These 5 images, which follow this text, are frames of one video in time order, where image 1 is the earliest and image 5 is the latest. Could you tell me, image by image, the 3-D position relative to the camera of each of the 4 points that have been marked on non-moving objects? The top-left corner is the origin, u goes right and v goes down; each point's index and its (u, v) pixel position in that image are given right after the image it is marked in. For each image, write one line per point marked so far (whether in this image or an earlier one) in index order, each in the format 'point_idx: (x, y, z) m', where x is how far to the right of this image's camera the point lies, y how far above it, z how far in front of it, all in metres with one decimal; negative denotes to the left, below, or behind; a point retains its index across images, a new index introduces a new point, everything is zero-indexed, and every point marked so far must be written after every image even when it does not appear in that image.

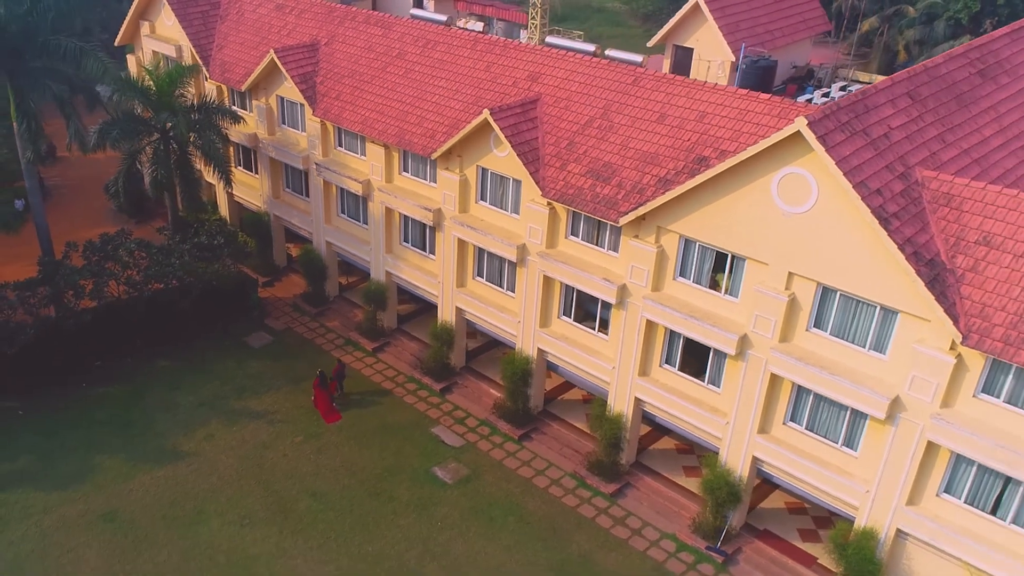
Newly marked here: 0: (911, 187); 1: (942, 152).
0: (+7.6, +1.9, +17.0) m
1: (+8.8, +2.7, +18.2) m
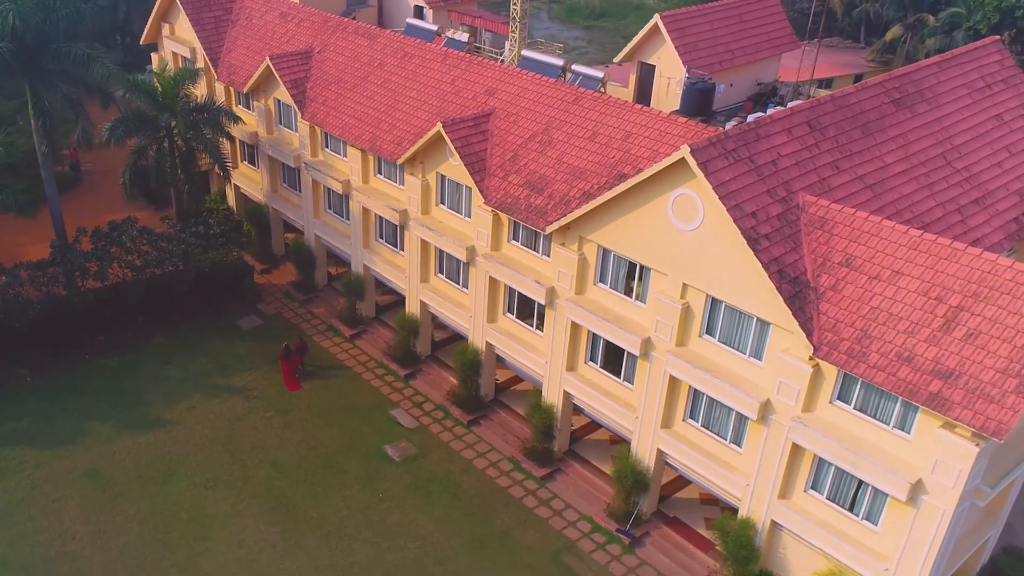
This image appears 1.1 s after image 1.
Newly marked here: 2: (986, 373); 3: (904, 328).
0: (+5.8, +1.6, +18.8) m
1: (+7.1, +2.4, +19.9) m
2: (+8.2, -1.5, +15.7) m
3: (+7.3, -0.7, +16.8) m
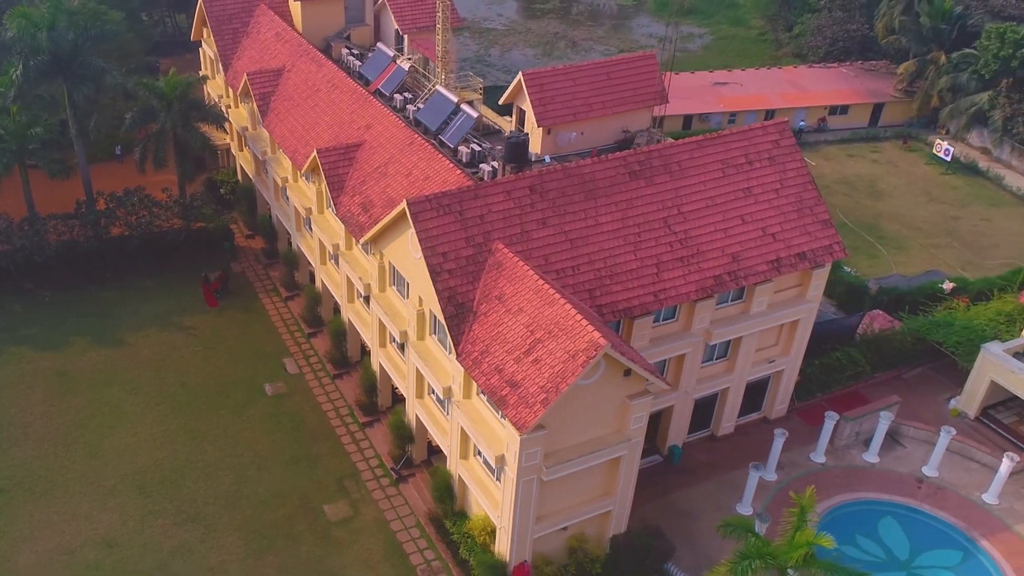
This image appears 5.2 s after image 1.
0: (-0.9, +1.0, +26.0) m
1: (+0.7, +1.6, +26.8) m
2: (+0.5, -2.5, +22.6) m
3: (-0.1, -1.6, +23.8) m
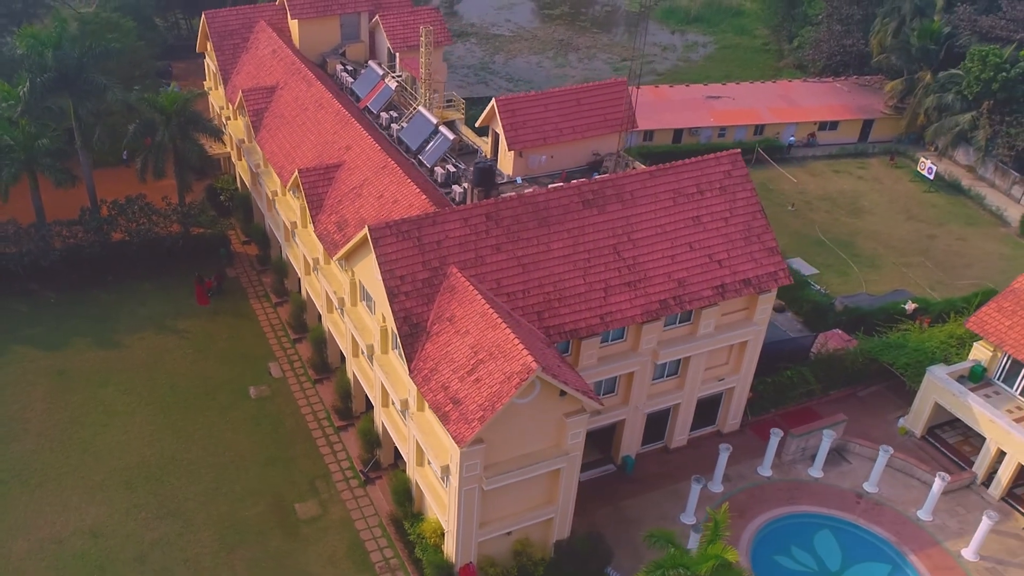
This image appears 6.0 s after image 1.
0: (-2.3, +0.3, +28.0) m
1: (-0.7, +1.0, +28.7) m
2: (-1.1, -3.2, +24.6) m
3: (-1.7, -2.3, +25.8) m
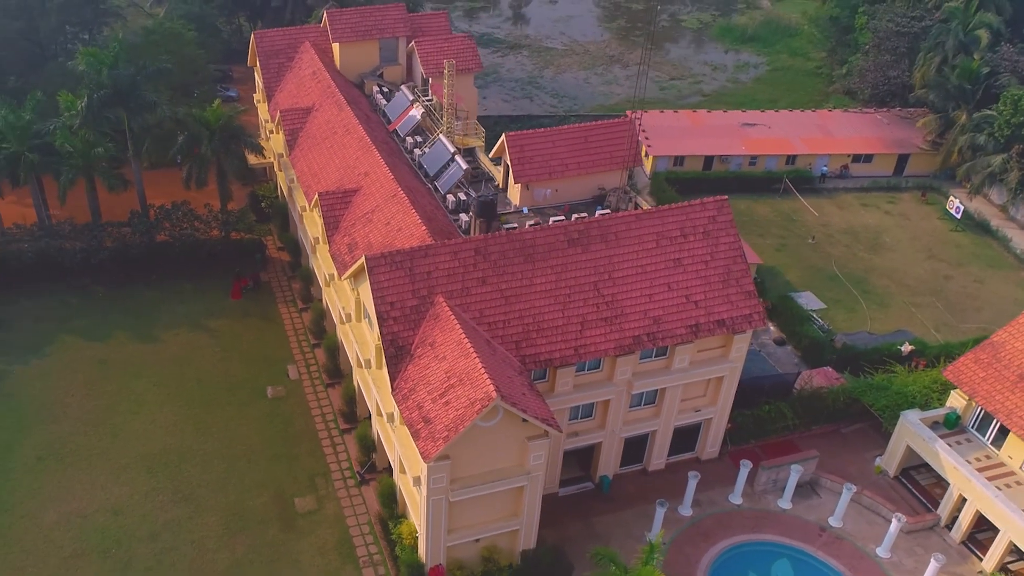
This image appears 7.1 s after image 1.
0: (-3.0, -0.5, +30.7) m
1: (-1.3, 0.0, +31.3) m
2: (-2.2, -4.1, +27.3) m
3: (-2.6, -3.2, +28.5) m
